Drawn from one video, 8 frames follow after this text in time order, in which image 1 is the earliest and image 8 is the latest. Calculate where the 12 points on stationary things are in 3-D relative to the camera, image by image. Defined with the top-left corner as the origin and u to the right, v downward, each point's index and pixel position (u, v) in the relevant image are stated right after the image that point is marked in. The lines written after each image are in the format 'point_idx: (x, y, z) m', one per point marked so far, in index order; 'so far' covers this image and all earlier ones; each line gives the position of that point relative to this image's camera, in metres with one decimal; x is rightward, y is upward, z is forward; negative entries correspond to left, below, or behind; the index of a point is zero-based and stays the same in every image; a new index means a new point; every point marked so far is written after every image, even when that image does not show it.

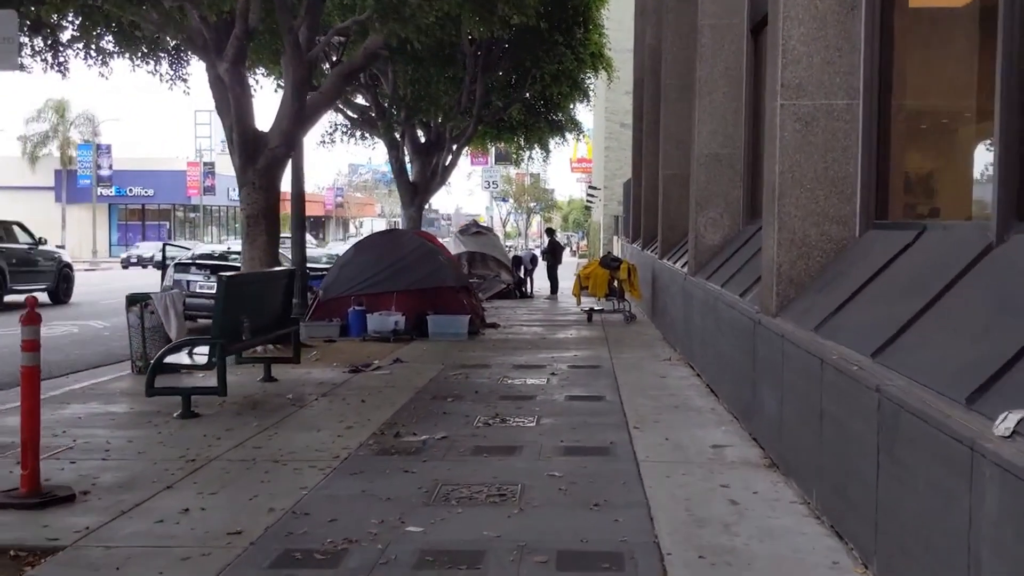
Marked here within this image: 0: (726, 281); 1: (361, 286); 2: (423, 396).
0: (+2.1, +0.1, +10.7) m
1: (-2.3, 0.0, +16.7) m
2: (-0.8, -1.0, +10.0) m
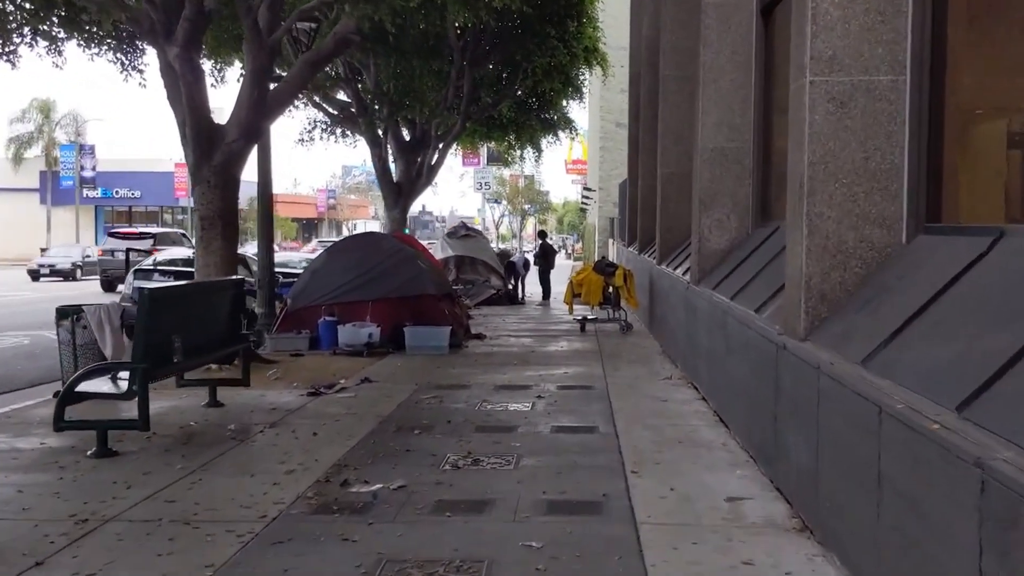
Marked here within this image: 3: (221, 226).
0: (+1.9, 0.0, +9.3) m
1: (-2.5, -0.1, +15.3) m
2: (-1.0, -1.1, +8.6) m
3: (-3.4, +0.7, +12.9) m
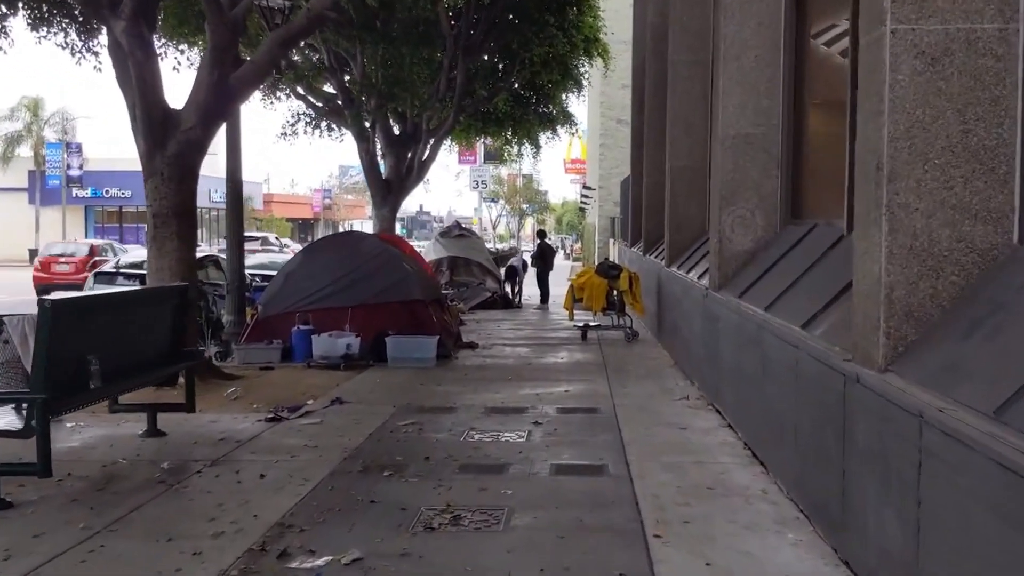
0: (+1.9, -0.1, +7.8) m
1: (-2.6, -0.1, +13.8) m
2: (-1.1, -1.2, +7.1) m
3: (-3.5, +0.7, +11.4) m
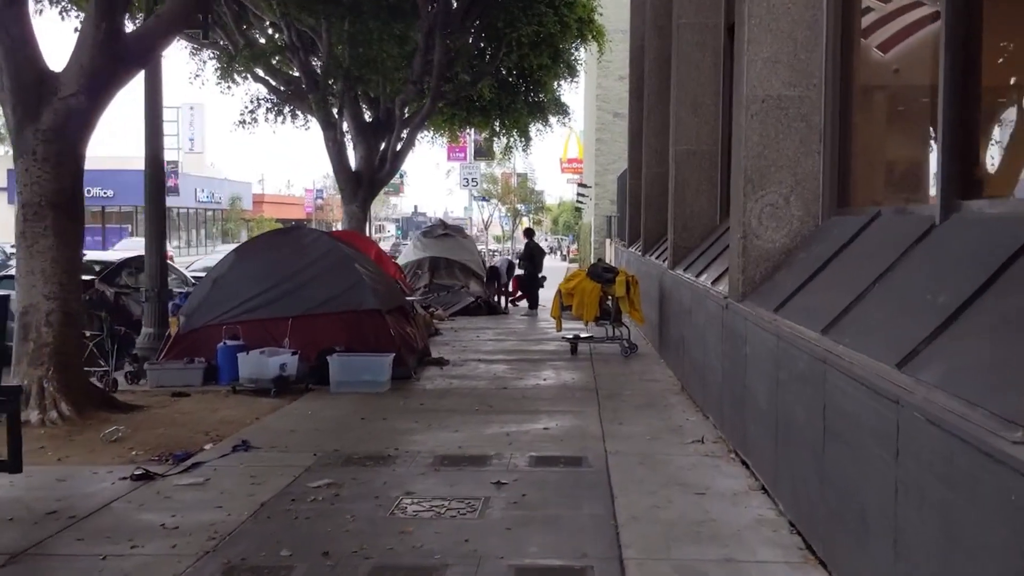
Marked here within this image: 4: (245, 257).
0: (+1.6, -0.2, +5.5) m
1: (-2.9, -0.2, +11.5) m
2: (-1.3, -1.2, +4.8) m
3: (-3.8, +0.6, +9.0) m
4: (-2.9, +0.4, +11.9) m
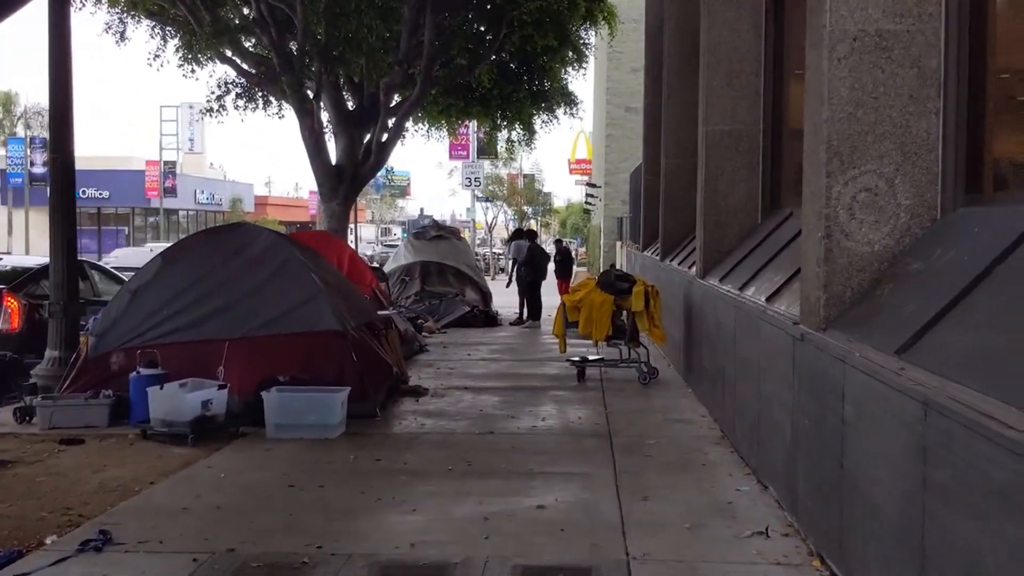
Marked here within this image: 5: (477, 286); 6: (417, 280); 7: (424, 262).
0: (+1.5, -0.3, +3.1) m
1: (-2.9, -0.3, +9.1) m
2: (-1.5, -1.3, +2.4) m
3: (-3.9, +0.5, +6.7) m
4: (-3.0, +0.2, +9.6) m
5: (-0.7, 0.0, +19.9) m
6: (-1.7, +0.1, +19.3) m
7: (-1.6, +0.5, +19.2) m
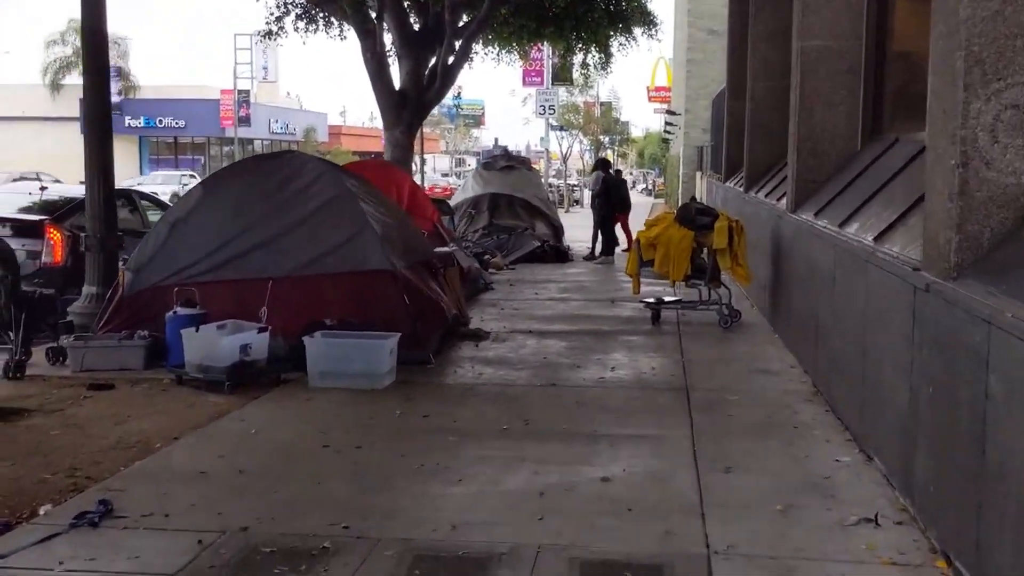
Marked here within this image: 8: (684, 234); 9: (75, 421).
0: (+1.6, -0.2, +2.1) m
1: (-2.4, +0.2, +8.5) m
2: (-1.4, -1.2, +1.7) m
3: (-3.5, +0.9, +6.0) m
4: (-2.4, +0.8, +8.9) m
5: (+0.6, +1.2, +19.0) m
6: (-0.5, +1.3, +18.5) m
7: (-0.3, +1.6, +18.4) m
8: (+1.6, +0.5, +10.2) m
9: (-2.6, -0.8, +6.4) m
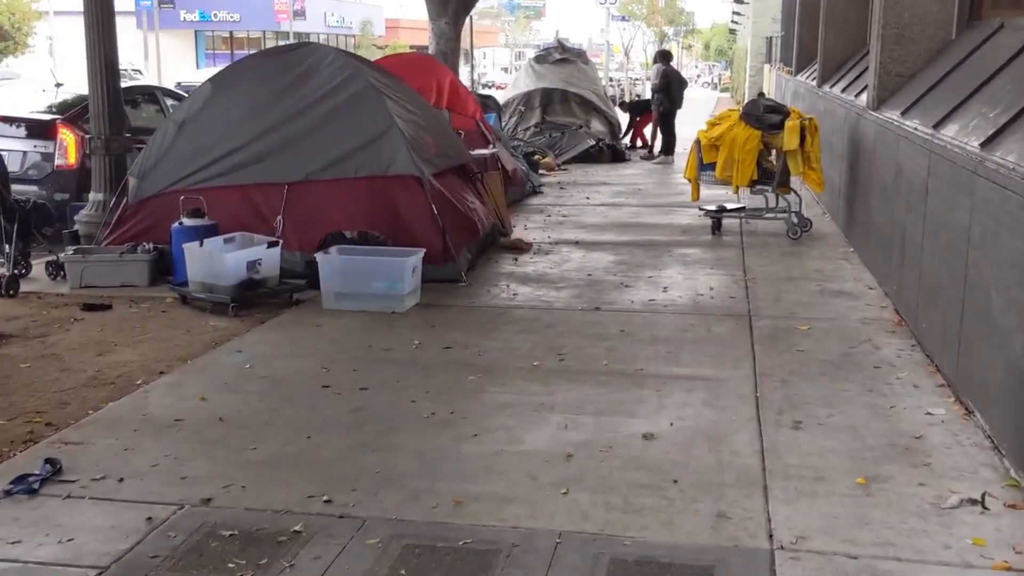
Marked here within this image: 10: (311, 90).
0: (+1.5, -0.2, +1.2) m
1: (-2.1, +0.8, +7.7) m
2: (-1.5, -1.2, +1.0) m
3: (-3.4, +1.3, +5.2) m
4: (-2.1, +1.5, +8.0) m
5: (+1.5, +2.9, +17.9) m
6: (+0.4, +2.9, +17.4) m
7: (+0.5, +3.2, +17.3) m
8: (+2.0, +1.3, +9.1) m
9: (-2.4, -0.3, +5.8) m
10: (-1.5, +1.4, +7.9) m
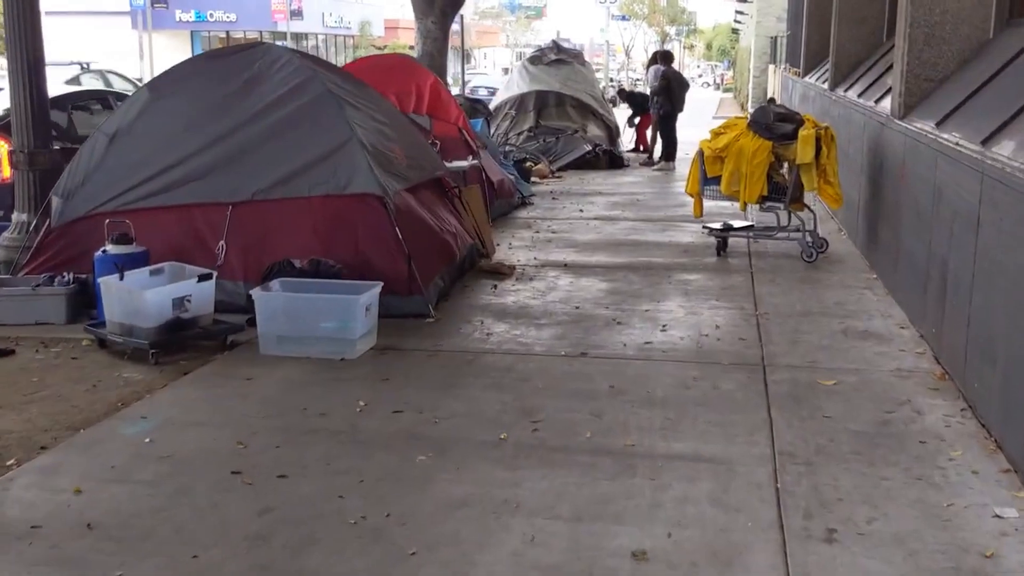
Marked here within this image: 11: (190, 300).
0: (+1.3, -0.4, +0.2) m
1: (-2.3, +0.6, +6.7) m
2: (-1.7, -1.5, 0.0) m
3: (-3.5, +1.1, +4.2) m
4: (-2.3, +1.3, +7.0) m
5: (+1.4, +2.6, +16.9) m
6: (+0.3, +2.7, +16.4) m
7: (+0.4, +3.0, +16.3) m
8: (+1.8, +1.1, +8.1) m
9: (-2.6, -0.5, +4.8) m
10: (-1.6, +1.2, +6.9) m
11: (-1.7, -0.1, +5.9) m
